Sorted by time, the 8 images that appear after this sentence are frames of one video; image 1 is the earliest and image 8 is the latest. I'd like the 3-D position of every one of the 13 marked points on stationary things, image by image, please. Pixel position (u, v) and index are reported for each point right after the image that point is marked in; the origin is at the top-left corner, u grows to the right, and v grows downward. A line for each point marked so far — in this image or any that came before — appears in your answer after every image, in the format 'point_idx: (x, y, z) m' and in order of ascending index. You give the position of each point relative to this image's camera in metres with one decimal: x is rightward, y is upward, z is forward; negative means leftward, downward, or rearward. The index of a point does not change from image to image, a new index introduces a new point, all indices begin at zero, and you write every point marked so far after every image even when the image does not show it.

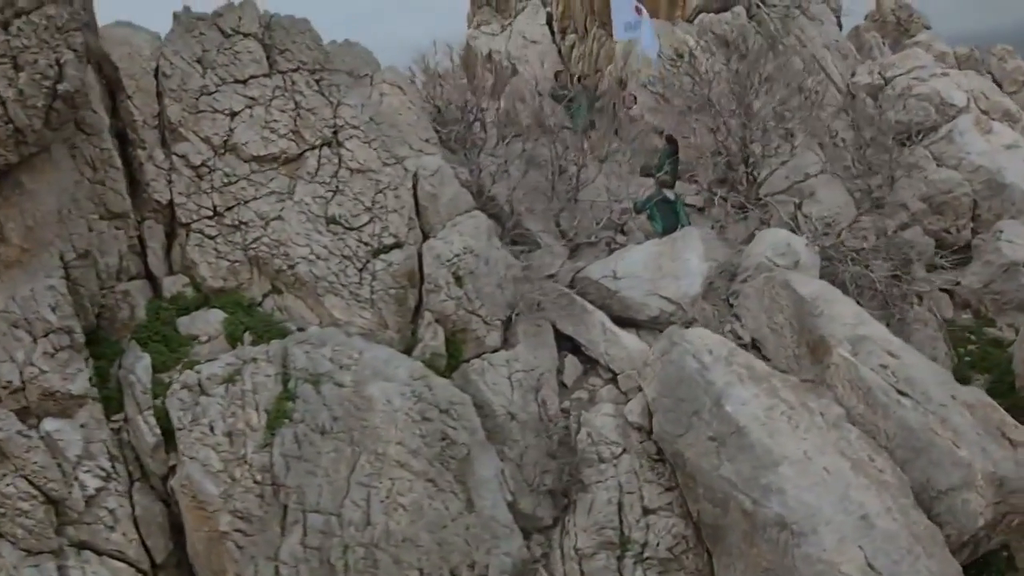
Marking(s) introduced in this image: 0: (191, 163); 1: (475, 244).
0: (-2.8, +1.1, +6.7) m
1: (-0.3, +0.4, +7.5) m
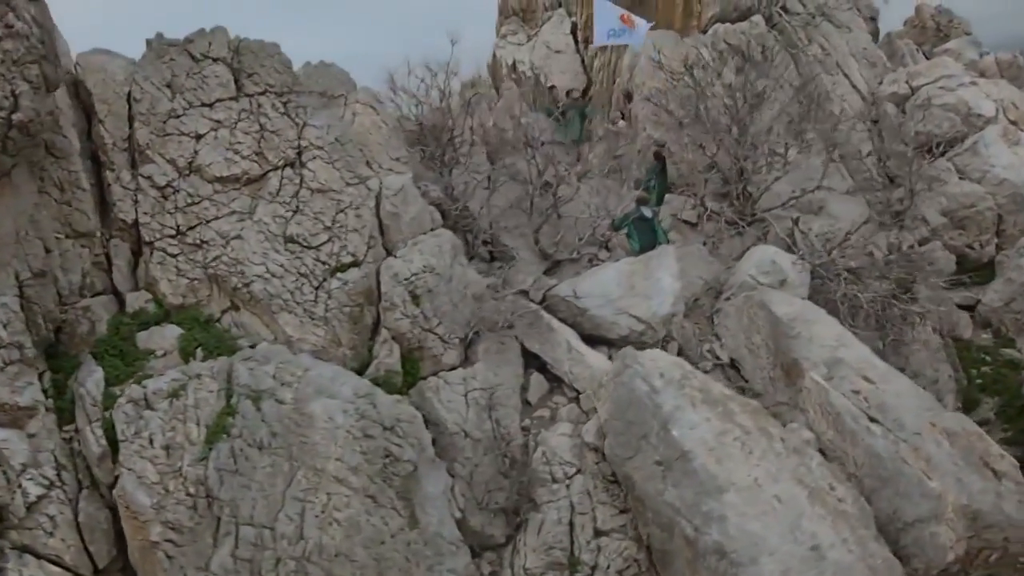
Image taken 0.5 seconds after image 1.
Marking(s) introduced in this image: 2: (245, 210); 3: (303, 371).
0: (-3.3, +1.0, +7.0) m
1: (-0.7, +0.3, +7.6) m
2: (-2.5, +0.7, +7.1) m
3: (-1.8, -0.7, +6.4) m
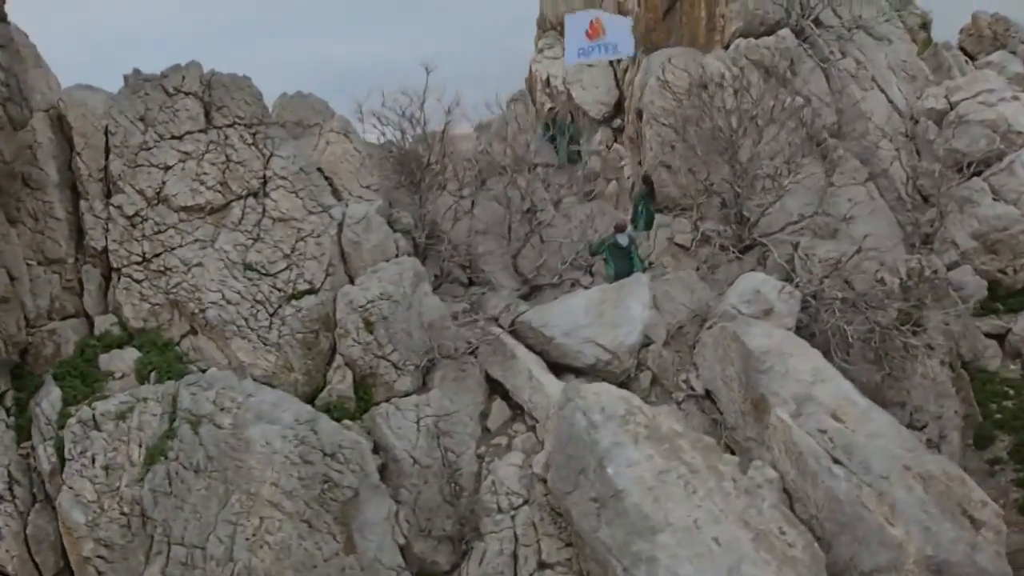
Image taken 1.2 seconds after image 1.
0: (-3.7, +0.7, +7.4) m
1: (-1.2, 0.0, +7.7) m
2: (-3.0, +0.5, +7.5) m
3: (-2.4, -1.0, +6.7) m
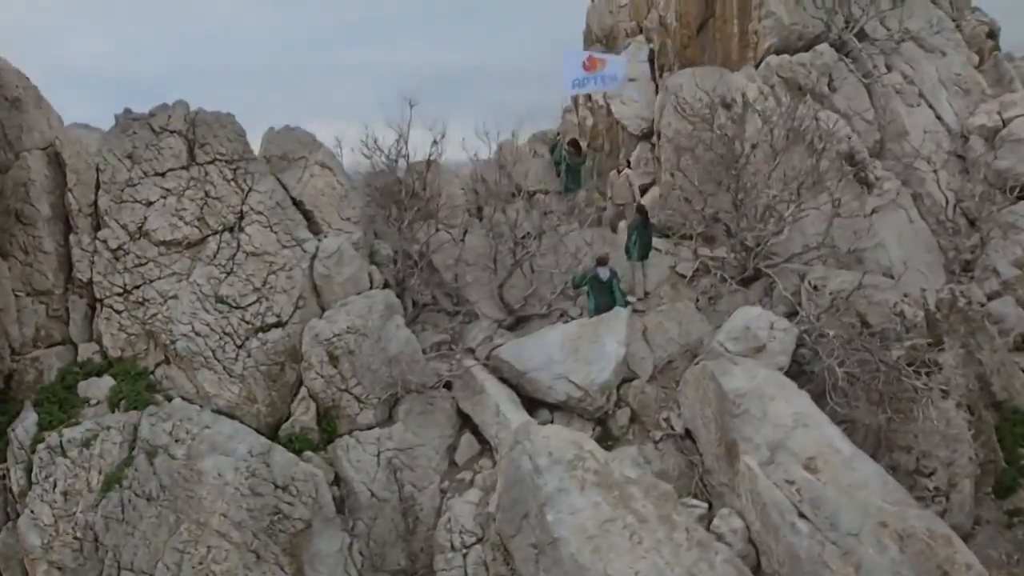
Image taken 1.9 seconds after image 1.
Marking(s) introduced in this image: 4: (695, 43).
0: (-4.1, +0.4, +7.8) m
1: (-1.5, -0.4, +7.9) m
2: (-3.4, +0.2, +7.8) m
3: (-2.9, -1.3, +6.9) m
4: (+3.9, +5.1, +16.2) m
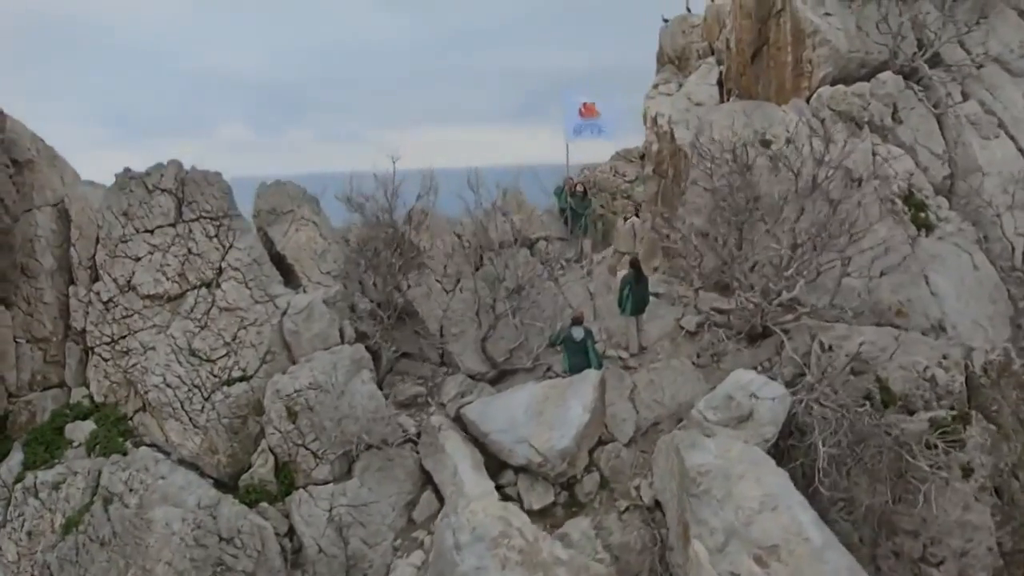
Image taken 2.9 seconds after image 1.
0: (-4.5, -0.1, +8.4) m
1: (-2.0, -1.0, +8.1) m
2: (-3.8, -0.4, +8.3) m
3: (-3.5, -1.9, +7.4) m
4: (+4.8, +4.3, +15.4) m
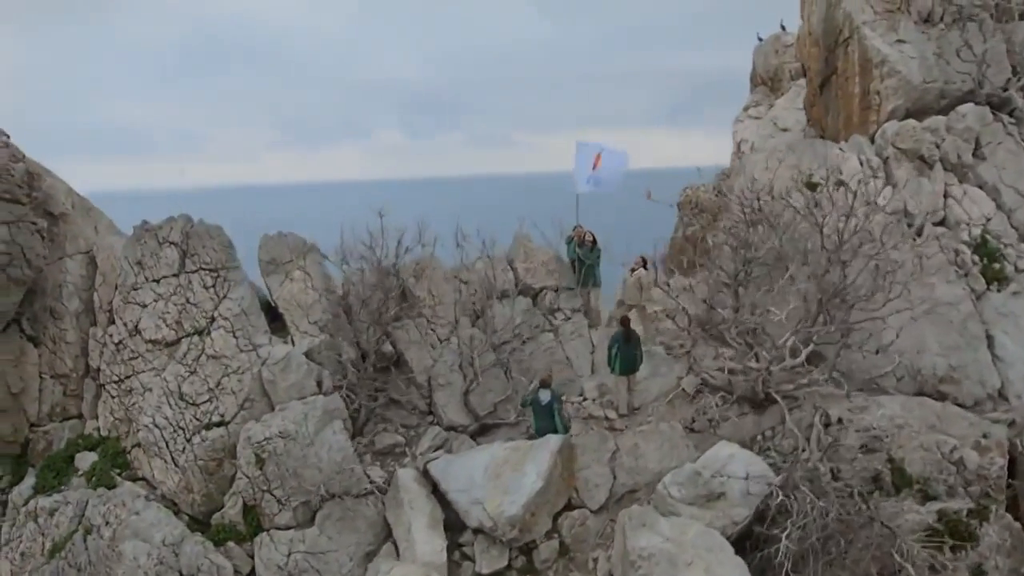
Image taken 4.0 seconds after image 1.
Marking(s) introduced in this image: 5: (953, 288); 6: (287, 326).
0: (-4.9, -0.6, +9.3) m
1: (-2.5, -1.6, +8.5) m
2: (-4.2, -0.9, +9.1) m
3: (-4.1, -2.4, +8.1) m
4: (+5.8, +3.5, +14.4) m
5: (+6.4, 0.0, +11.1) m
6: (-2.8, -0.5, +9.6) m
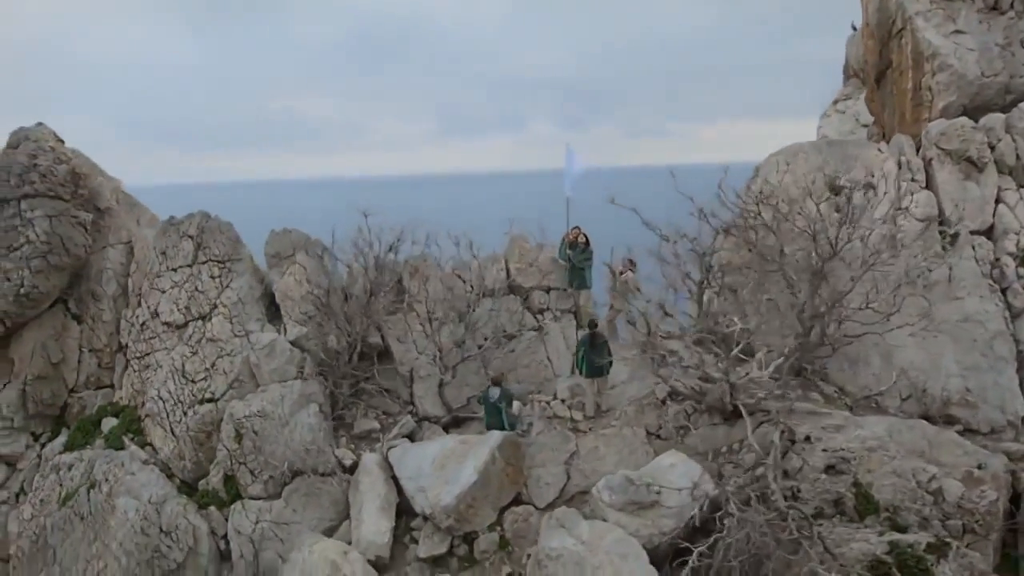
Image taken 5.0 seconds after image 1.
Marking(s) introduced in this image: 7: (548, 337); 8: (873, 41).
0: (-5.2, -0.5, +10.6) m
1: (-3.0, -1.5, +9.4) m
2: (-4.5, -0.8, +10.2) m
3: (-4.7, -2.3, +9.3) m
4: (+6.4, +3.3, +13.5) m
5: (+6.2, -0.2, +10.2) m
6: (-3.1, -0.4, +10.4) m
7: (+0.5, -0.7, +10.5) m
8: (+6.2, +4.3, +13.2) m
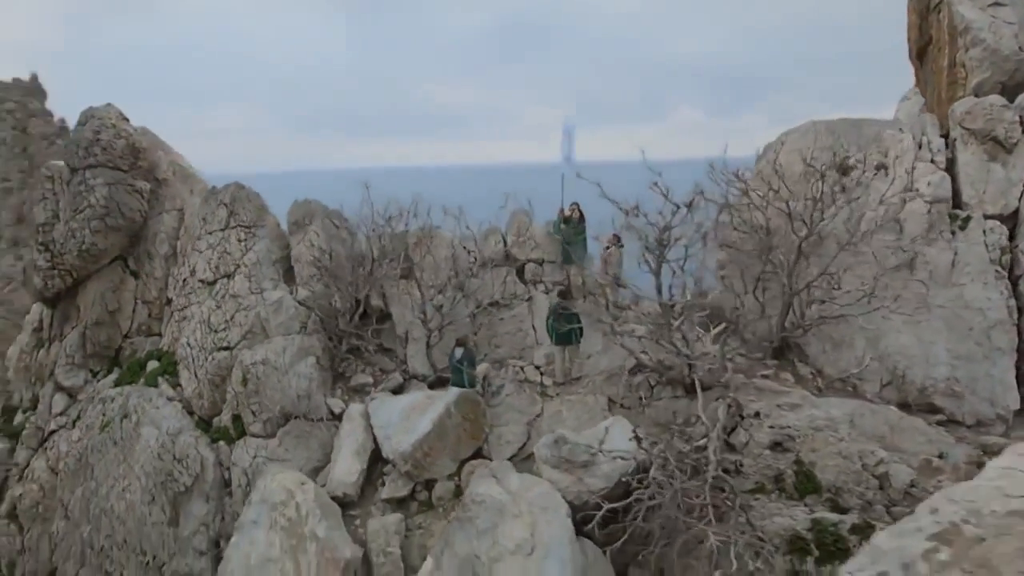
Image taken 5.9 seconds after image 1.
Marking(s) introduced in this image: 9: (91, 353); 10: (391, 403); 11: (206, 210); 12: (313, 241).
0: (-5.2, +0.1, +12.1) m
1: (-3.4, -1.0, +10.5) m
2: (-4.7, -0.2, +11.6) m
3: (-5.1, -1.7, +10.7) m
4: (+6.8, +3.5, +12.8) m
5: (+5.9, 0.0, +9.6) m
6: (-3.2, +0.2, +11.5) m
7: (+0.3, -0.3, +11.0) m
8: (+6.6, +4.5, +12.6) m
9: (-6.8, -1.1, +12.4) m
10: (-1.5, -1.4, +10.0) m
11: (-4.8, +1.2, +12.1) m
12: (-3.0, +0.7, +11.4) m
